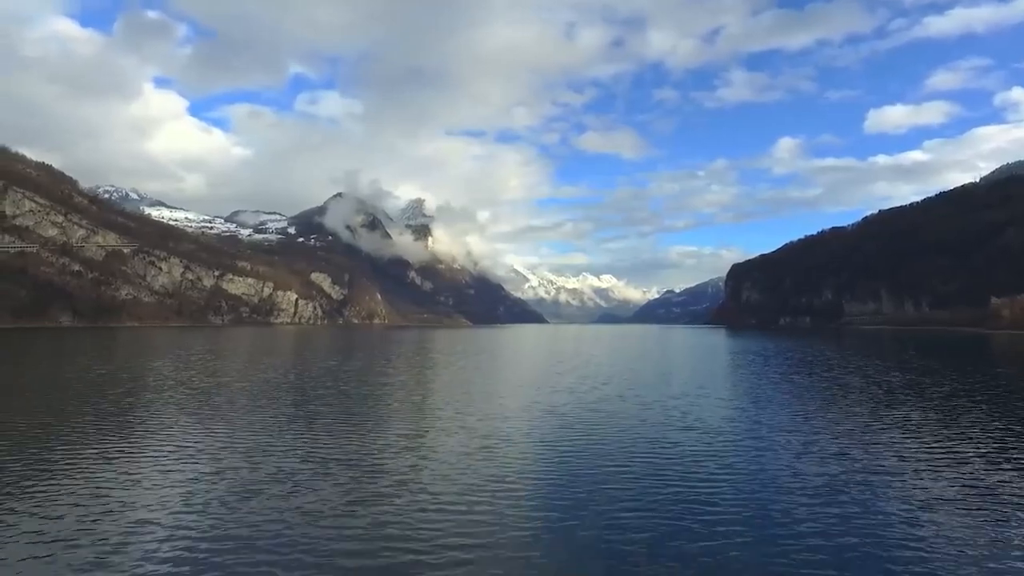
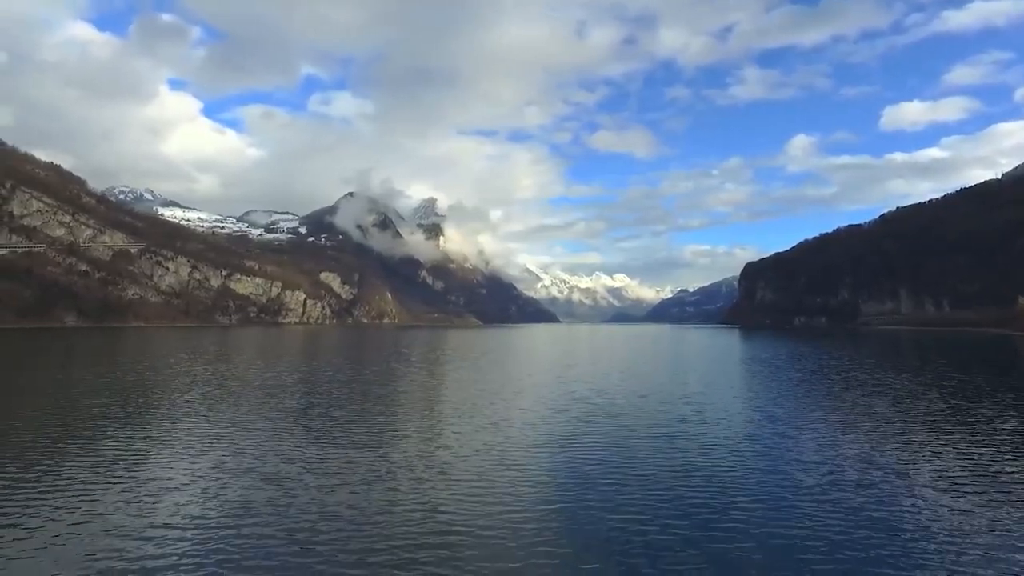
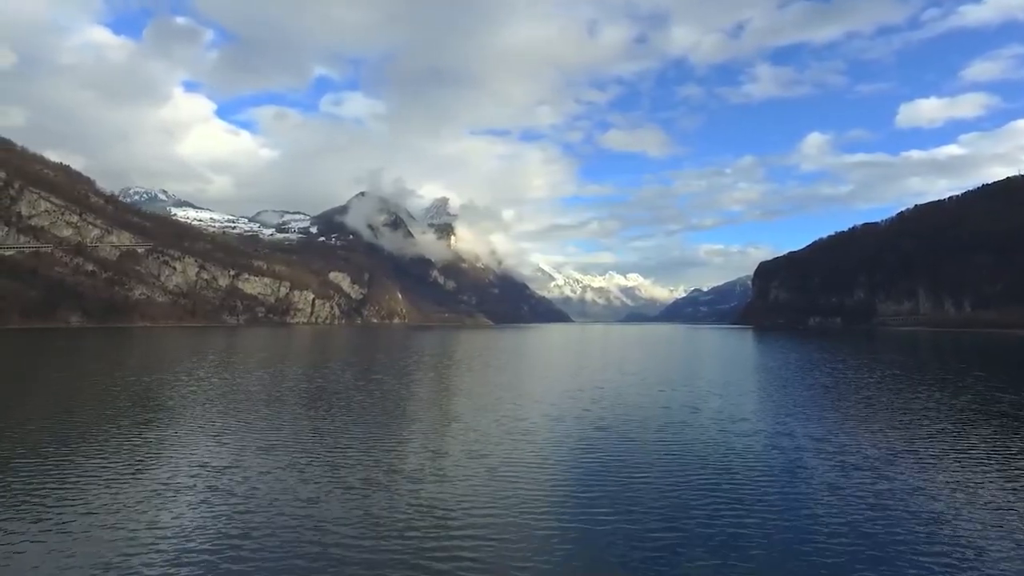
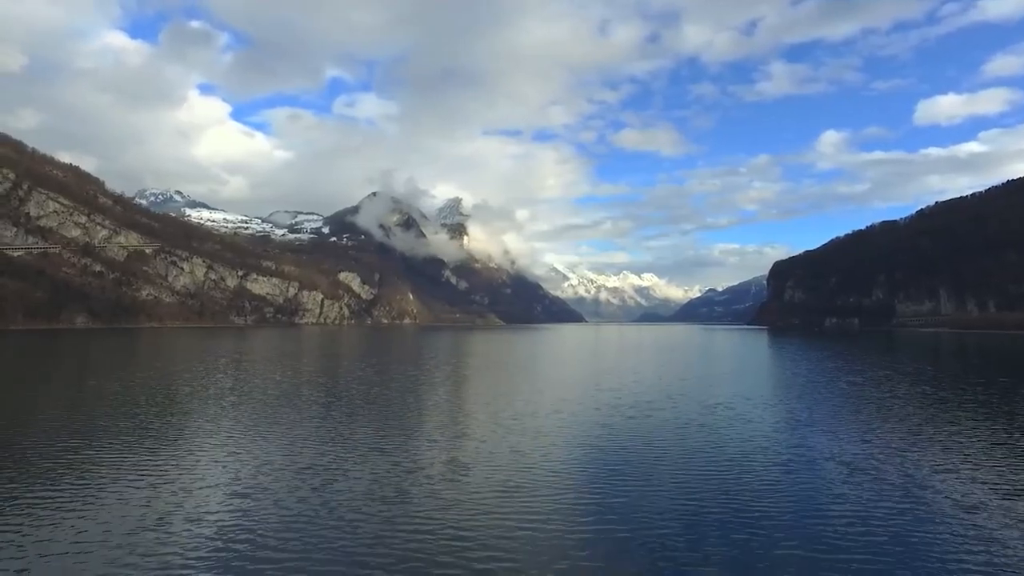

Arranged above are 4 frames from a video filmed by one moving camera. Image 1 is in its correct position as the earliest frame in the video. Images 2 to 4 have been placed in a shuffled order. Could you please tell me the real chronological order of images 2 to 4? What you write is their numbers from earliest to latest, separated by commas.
2, 3, 4
